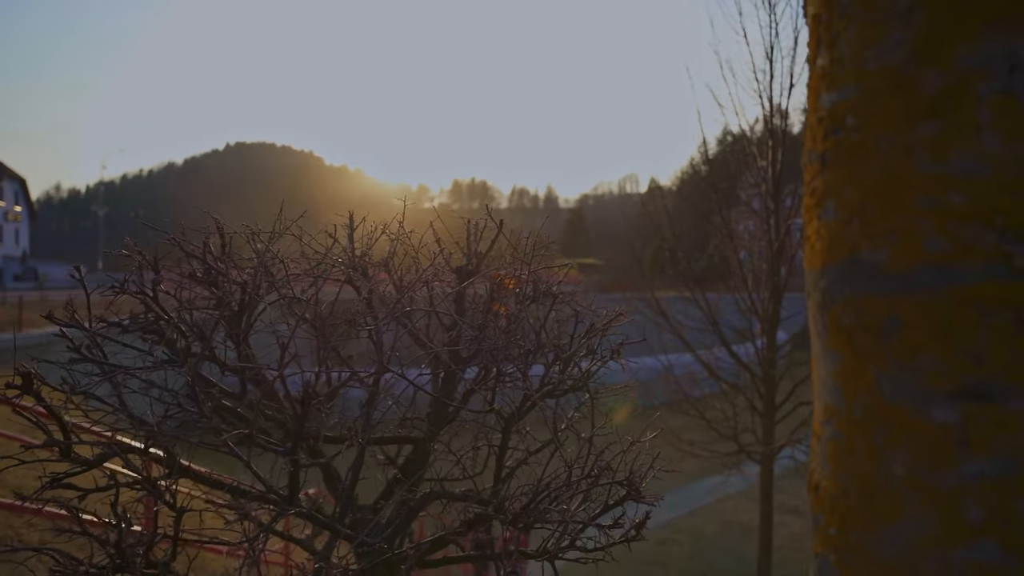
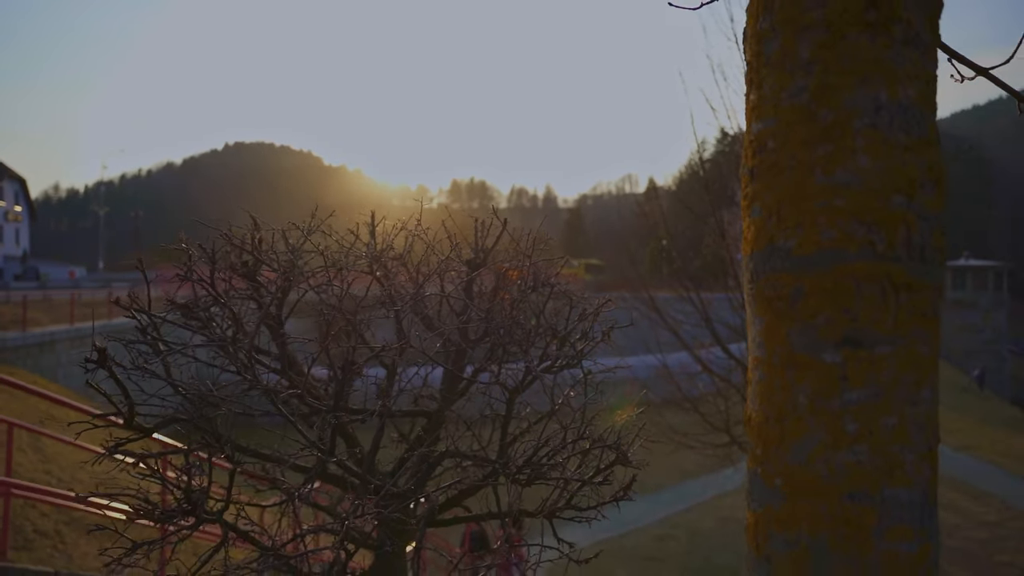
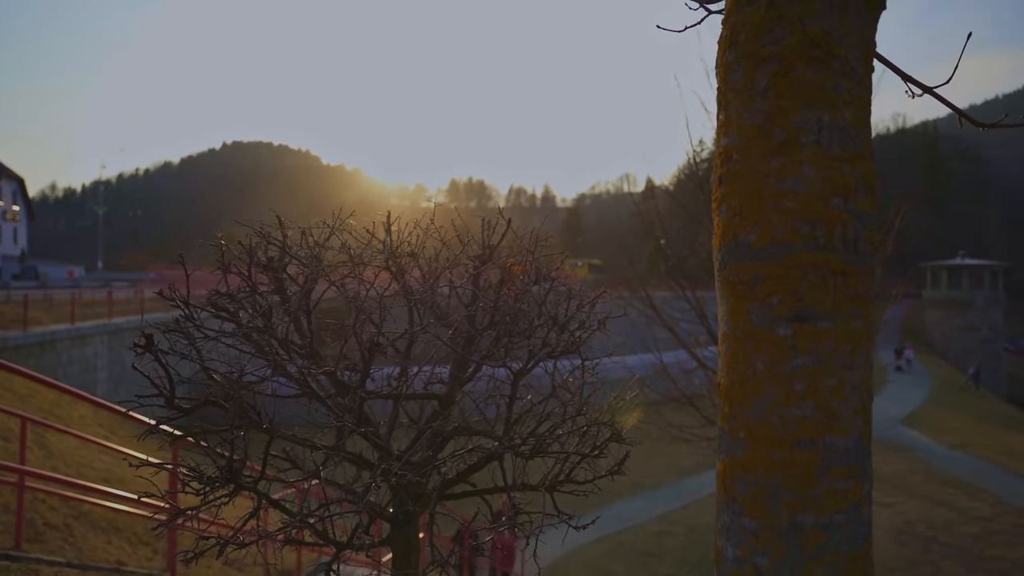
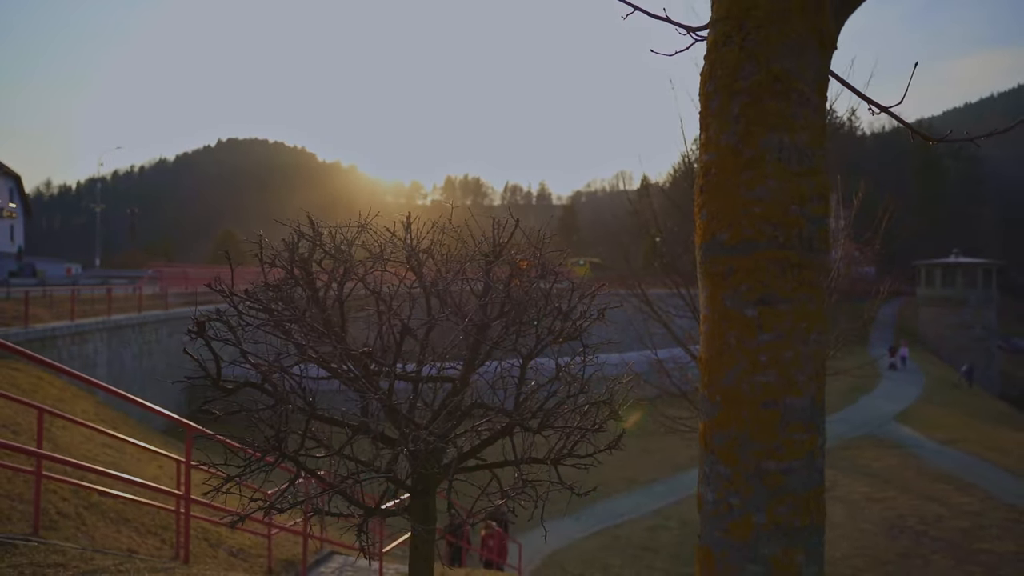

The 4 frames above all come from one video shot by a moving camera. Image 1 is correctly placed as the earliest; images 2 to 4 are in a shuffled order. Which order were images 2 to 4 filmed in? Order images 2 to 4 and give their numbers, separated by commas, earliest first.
2, 3, 4
